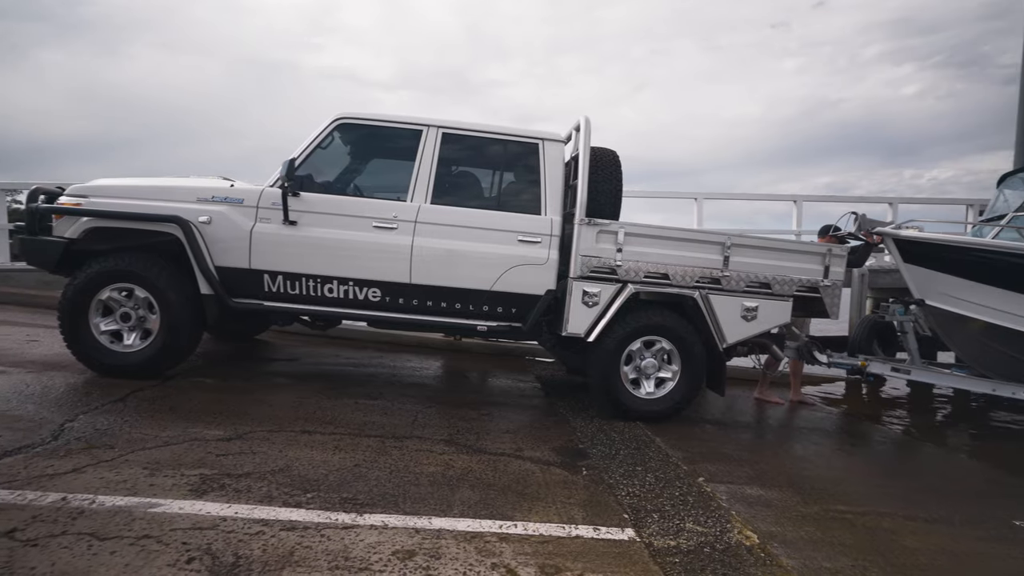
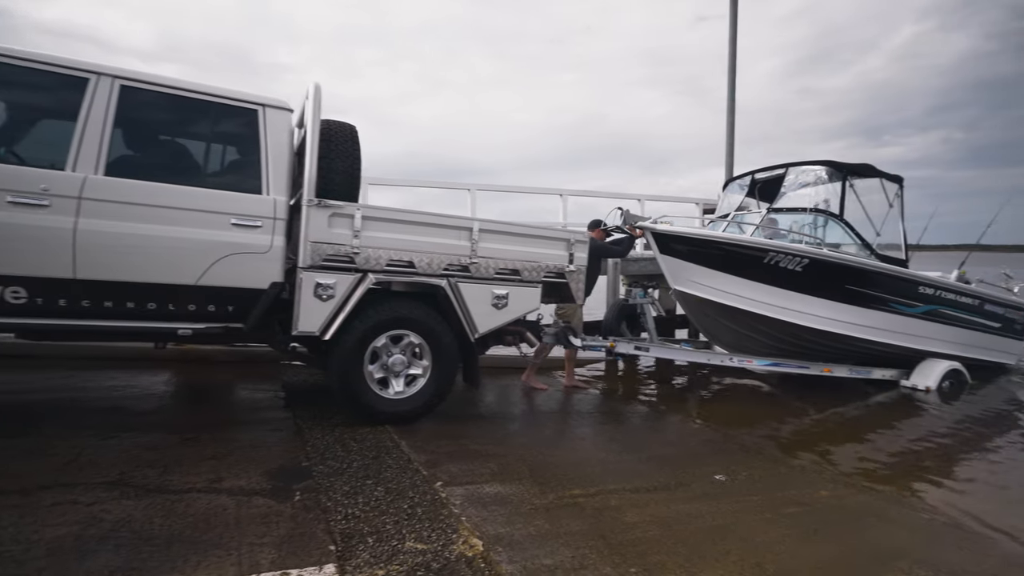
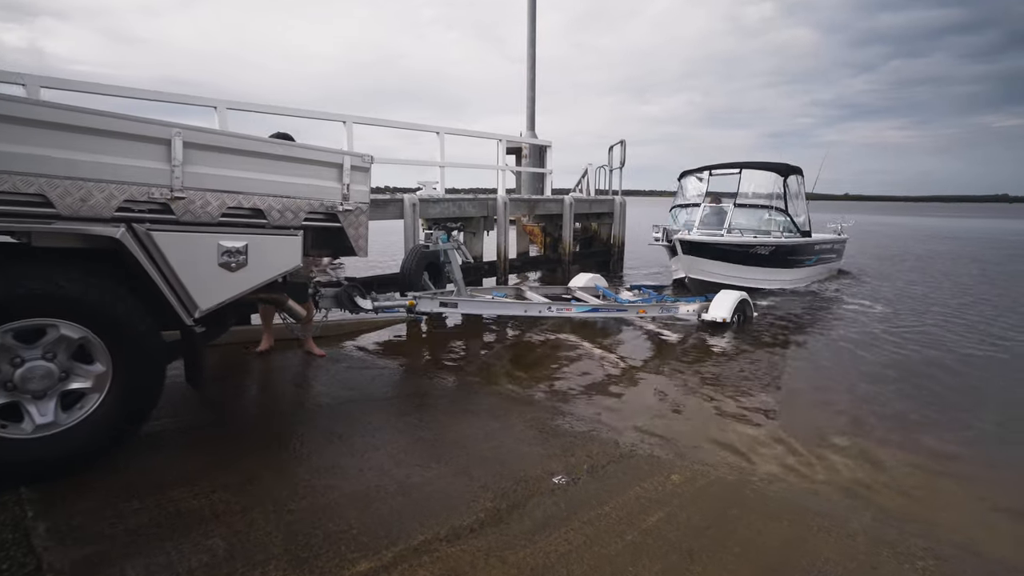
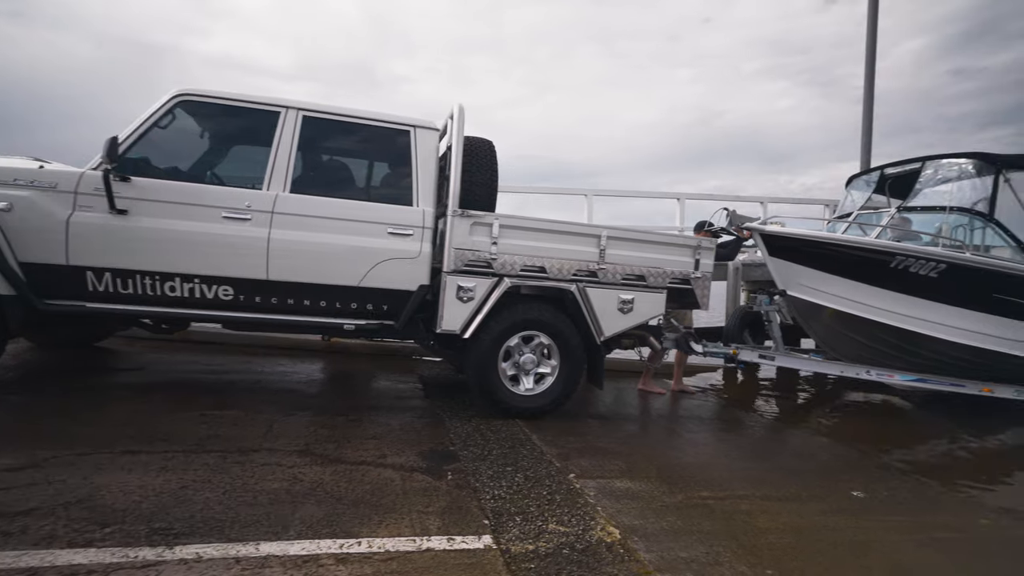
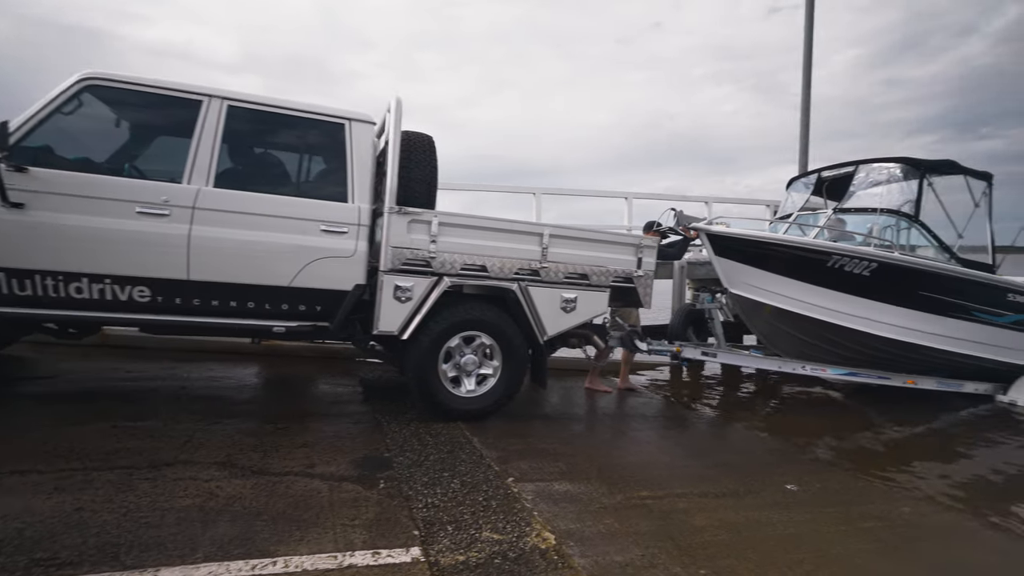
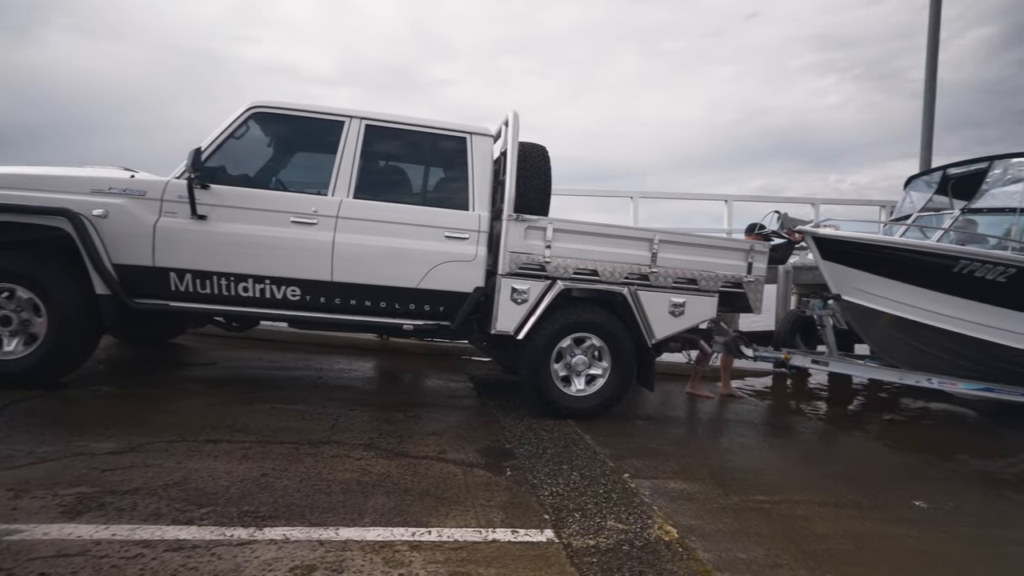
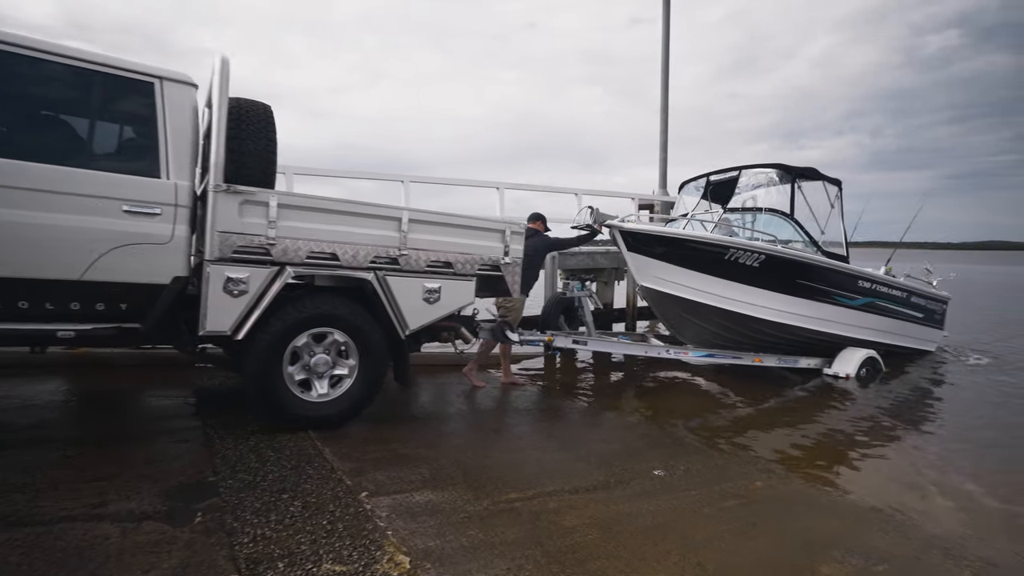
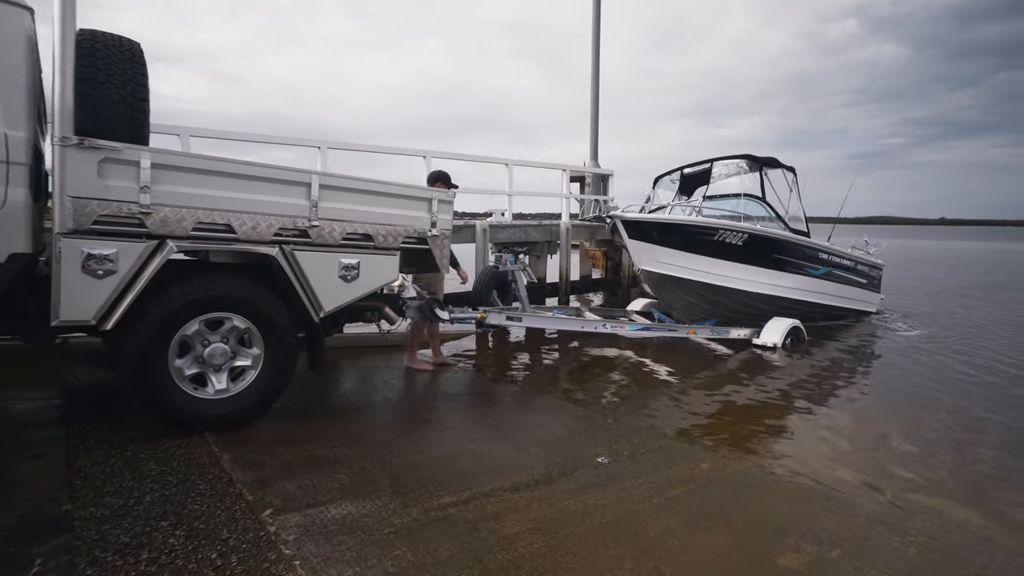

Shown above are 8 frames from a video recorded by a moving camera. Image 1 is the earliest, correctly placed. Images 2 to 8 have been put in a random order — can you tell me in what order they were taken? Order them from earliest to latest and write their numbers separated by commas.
6, 4, 5, 2, 7, 8, 3
